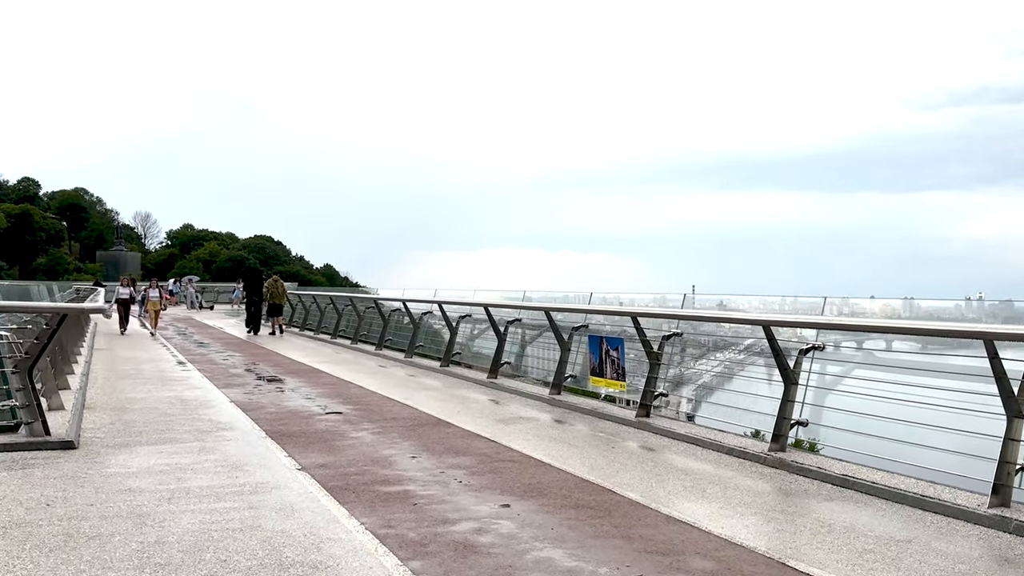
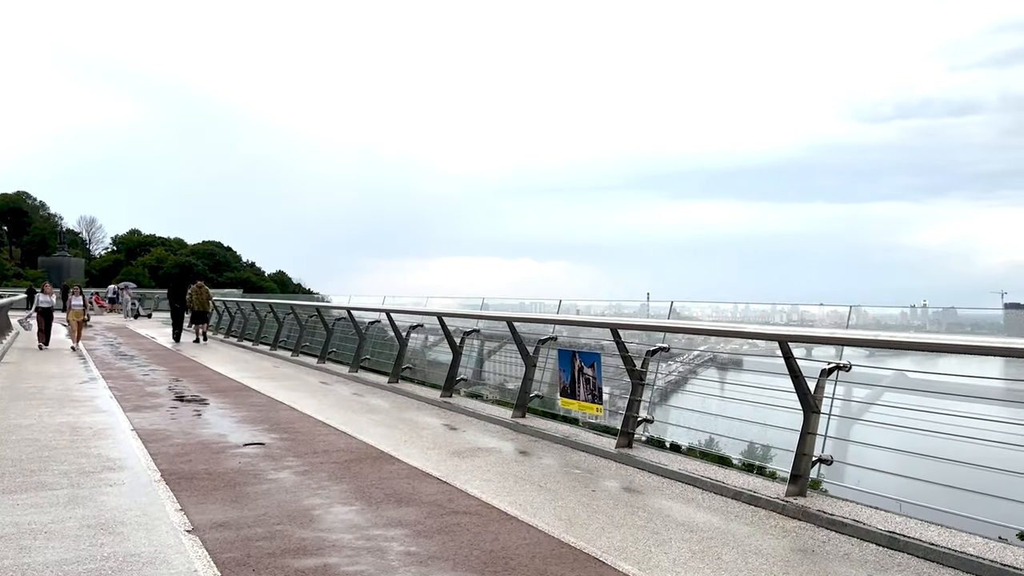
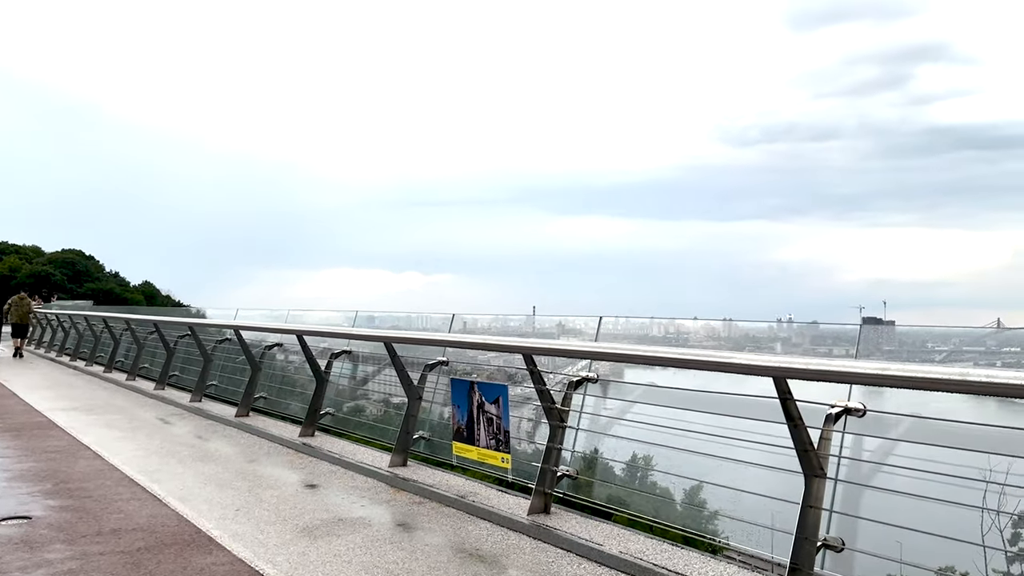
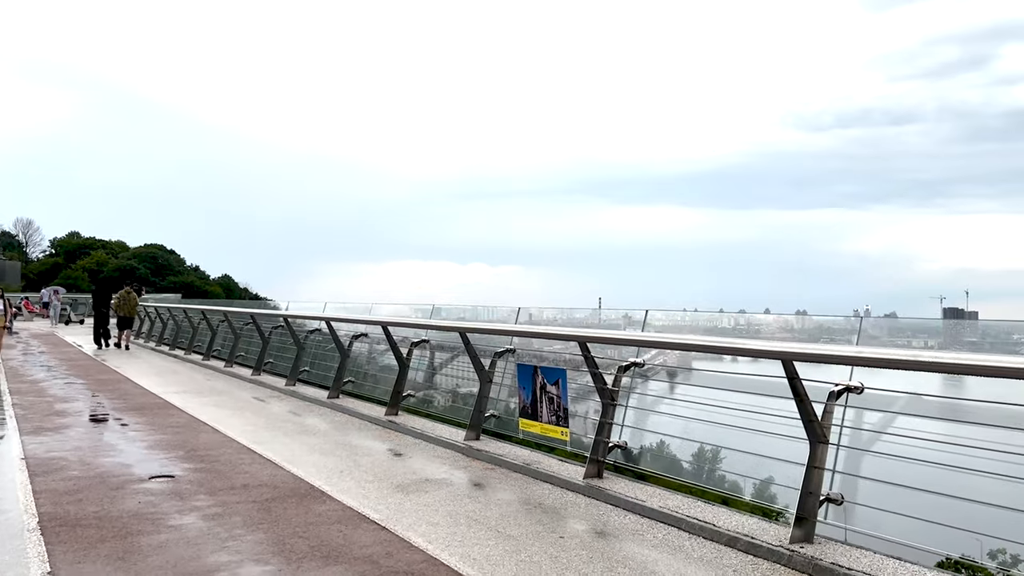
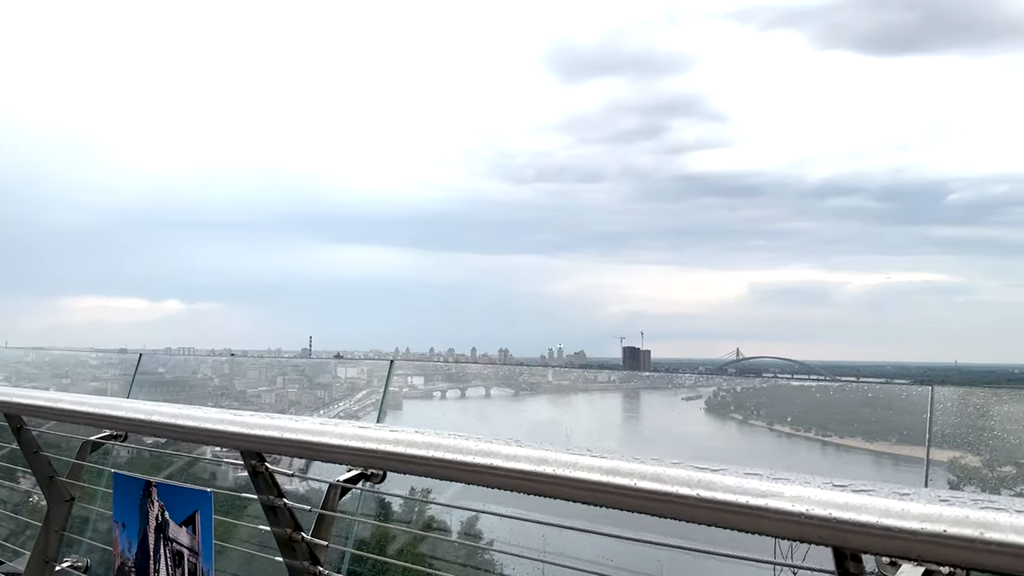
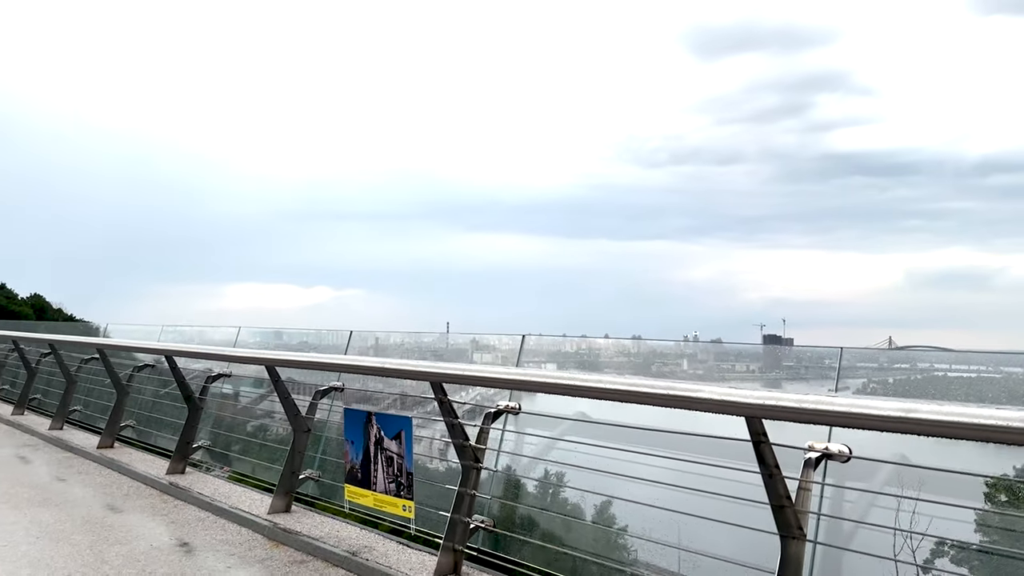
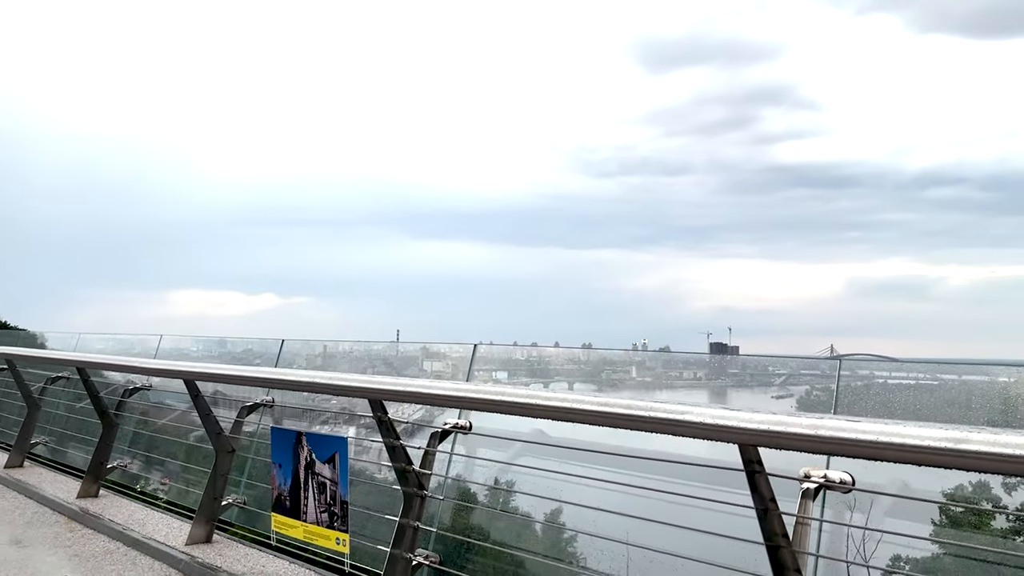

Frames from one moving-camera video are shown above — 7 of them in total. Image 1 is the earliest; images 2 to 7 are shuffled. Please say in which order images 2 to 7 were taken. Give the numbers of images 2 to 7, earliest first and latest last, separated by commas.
2, 4, 3, 6, 7, 5
